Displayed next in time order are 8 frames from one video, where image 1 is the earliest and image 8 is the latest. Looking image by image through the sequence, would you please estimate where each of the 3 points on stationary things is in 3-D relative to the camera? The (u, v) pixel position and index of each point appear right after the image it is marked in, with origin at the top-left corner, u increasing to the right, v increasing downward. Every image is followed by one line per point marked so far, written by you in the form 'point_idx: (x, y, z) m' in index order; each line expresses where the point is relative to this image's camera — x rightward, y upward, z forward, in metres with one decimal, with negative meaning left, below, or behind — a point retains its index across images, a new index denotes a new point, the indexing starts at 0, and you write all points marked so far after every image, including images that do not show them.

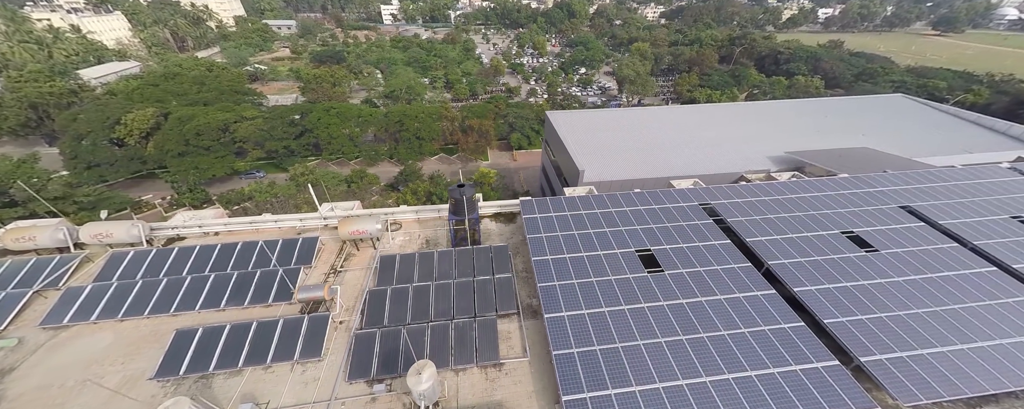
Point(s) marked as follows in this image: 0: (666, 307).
0: (+6.1, -4.0, +12.0) m
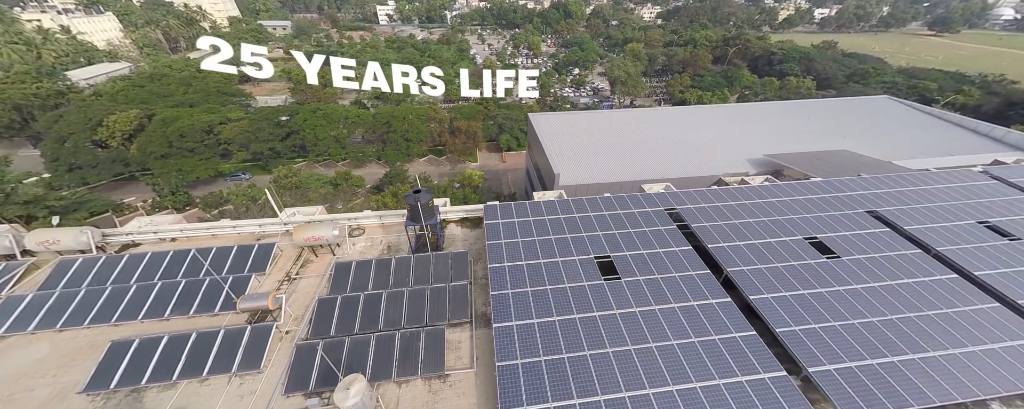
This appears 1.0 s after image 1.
0: (+4.1, -4.3, +11.8) m
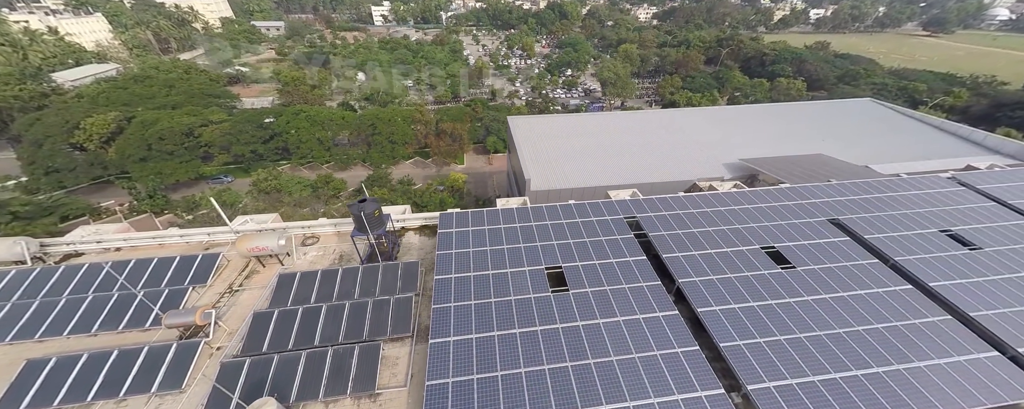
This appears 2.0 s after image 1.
0: (+1.9, -4.7, +11.5) m
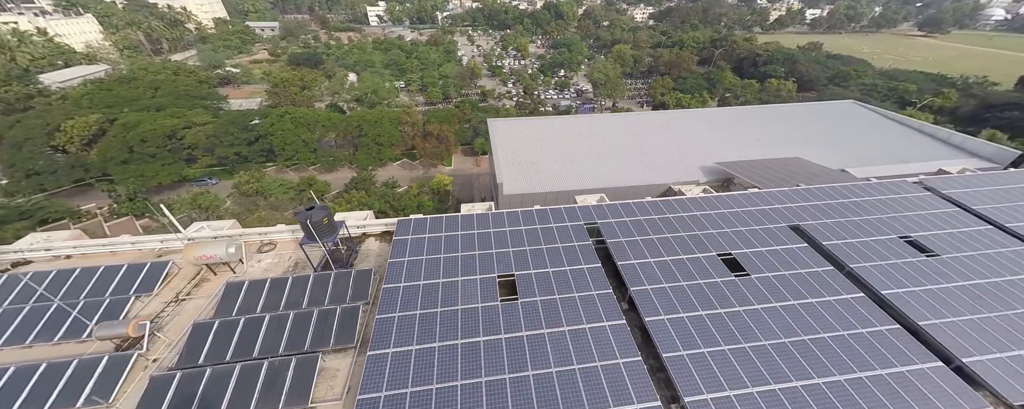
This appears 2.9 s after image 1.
0: (-0.3, -5.1, +11.4) m
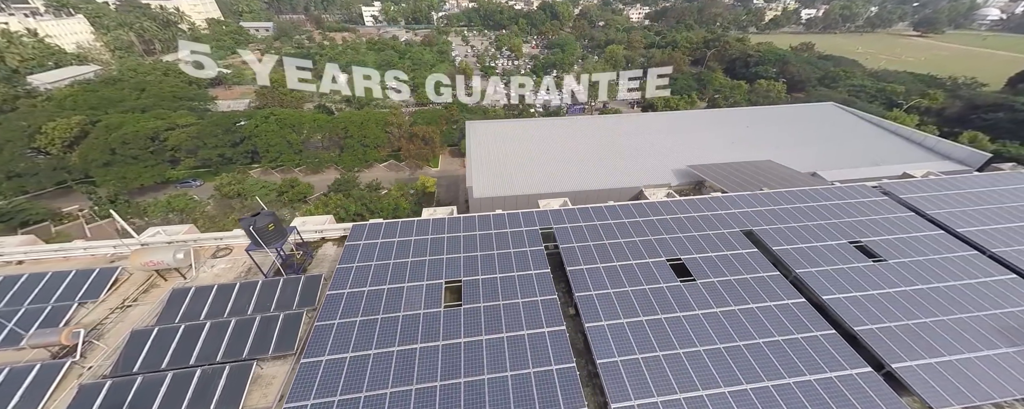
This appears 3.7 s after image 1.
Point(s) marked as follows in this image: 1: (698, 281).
0: (-2.6, -5.3, +11.4) m
1: (+8.5, -3.4, +14.0) m
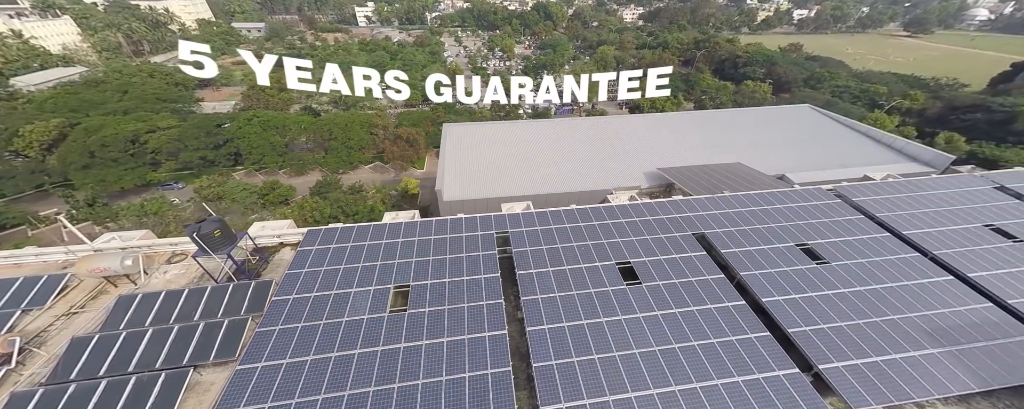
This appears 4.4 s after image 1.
0: (-5.0, -5.6, +11.5) m
1: (+6.2, -3.6, +14.1) m
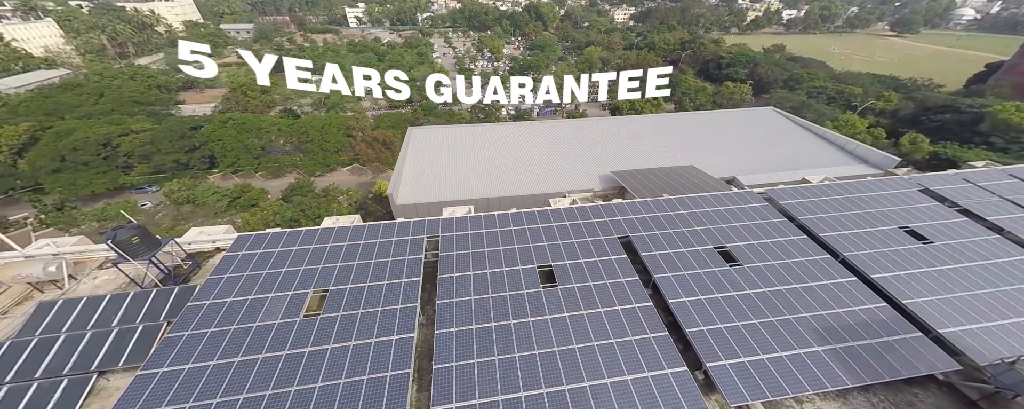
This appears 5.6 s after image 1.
0: (-8.7, -5.9, +11.8) m
1: (+2.4, -3.9, +14.5) m
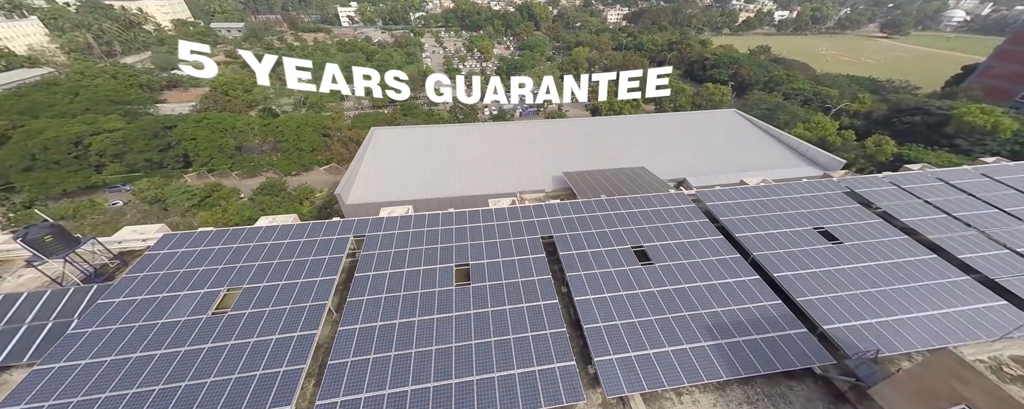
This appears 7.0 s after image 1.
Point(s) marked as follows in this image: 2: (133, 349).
0: (-12.9, -5.8, +12.1) m
1: (-1.8, -3.9, +14.8) m
2: (-14.8, -5.7, +12.1) m
